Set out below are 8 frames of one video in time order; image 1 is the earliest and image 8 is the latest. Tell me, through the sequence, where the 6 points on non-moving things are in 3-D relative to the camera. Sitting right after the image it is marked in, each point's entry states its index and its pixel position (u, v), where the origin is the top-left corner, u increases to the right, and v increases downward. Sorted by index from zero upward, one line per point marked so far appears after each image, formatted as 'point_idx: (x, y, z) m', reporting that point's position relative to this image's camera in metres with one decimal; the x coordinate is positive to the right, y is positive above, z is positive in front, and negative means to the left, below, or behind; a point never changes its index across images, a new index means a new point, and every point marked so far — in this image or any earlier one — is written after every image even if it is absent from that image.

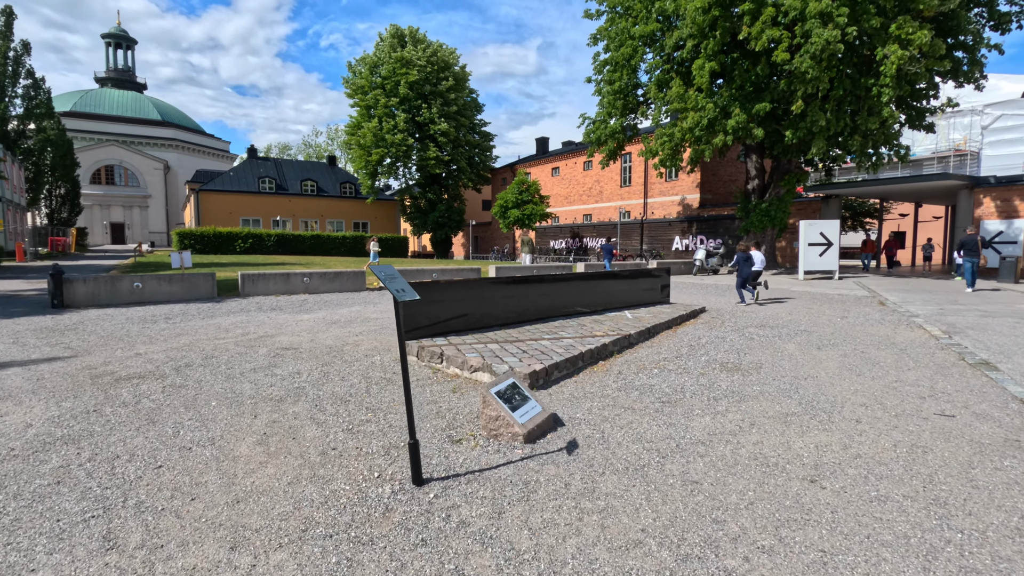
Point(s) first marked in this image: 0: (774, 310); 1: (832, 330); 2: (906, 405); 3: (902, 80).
0: (+5.3, -0.4, +10.9) m
1: (+5.0, -0.7, +8.3) m
2: (+3.4, -1.0, +4.6) m
3: (+12.5, +6.7, +17.1) m
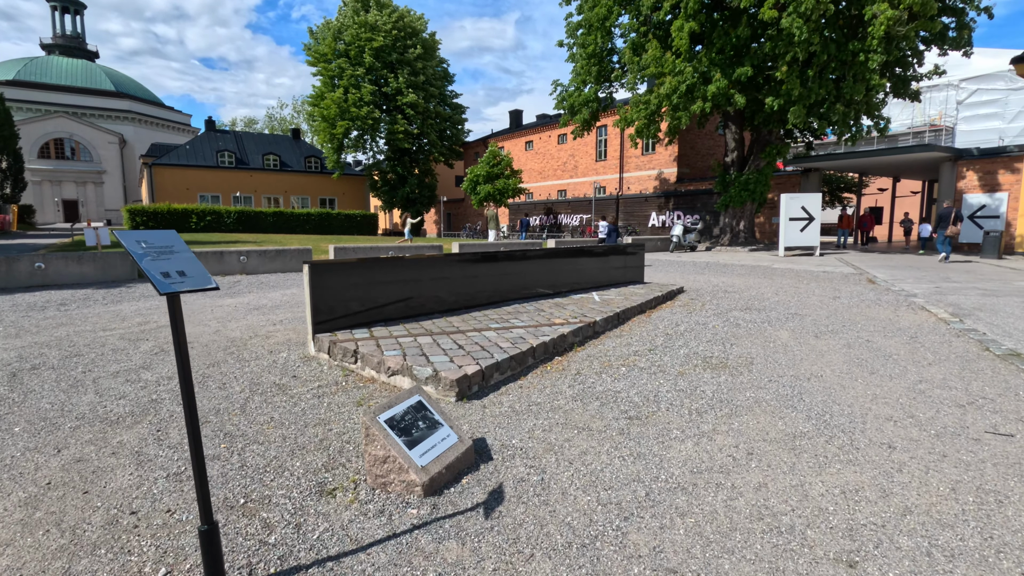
0: (+4.5, 0.0, +9.9) m
1: (+4.3, -0.4, +7.3) m
2: (+2.8, -0.9, +3.5) m
3: (+11.4, +7.4, +16.0) m
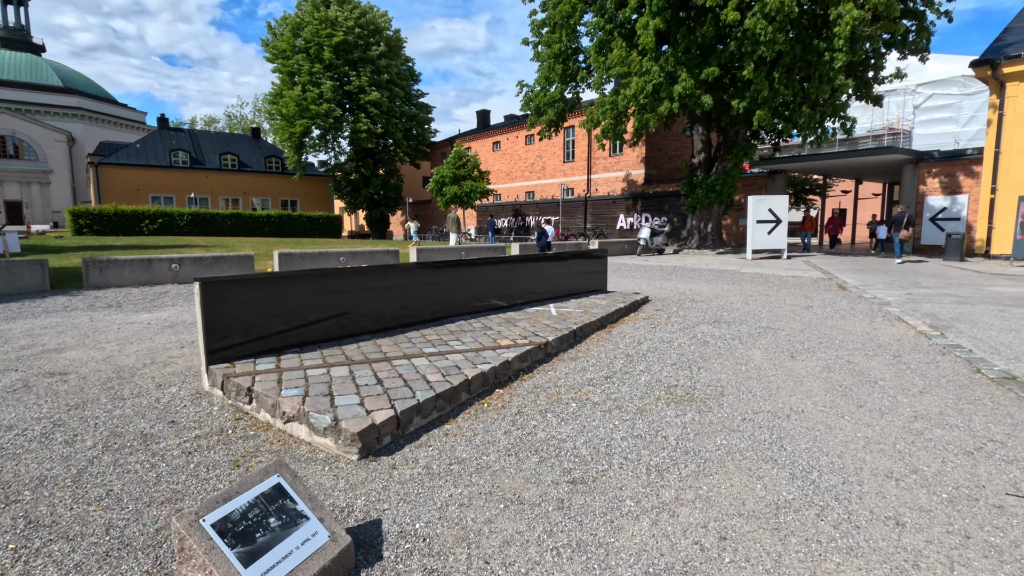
0: (+3.7, -0.1, +9.4) m
1: (+3.6, -0.5, +6.7) m
2: (+2.4, -1.0, +2.9) m
3: (+10.2, +7.3, +15.8) m
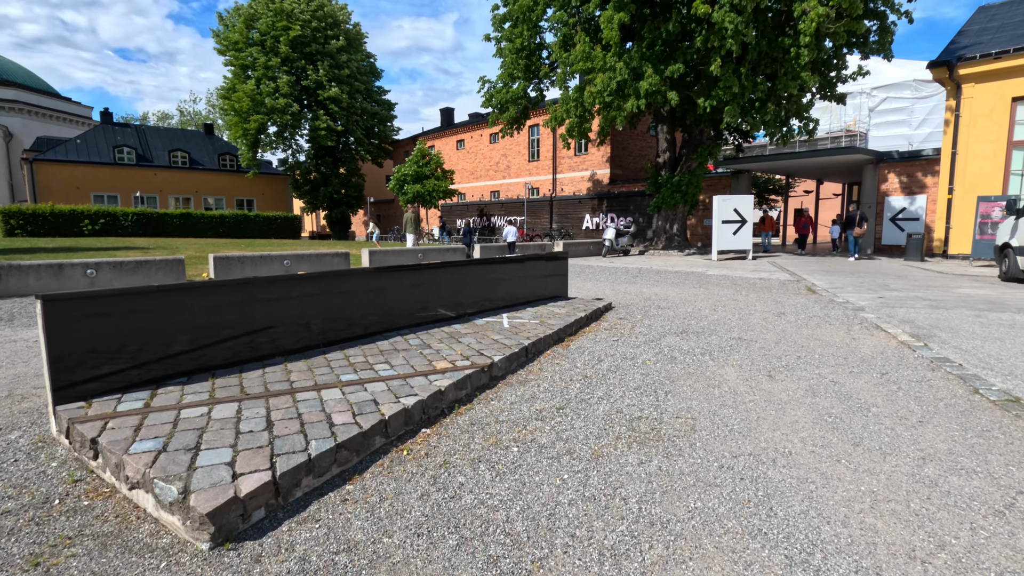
0: (+3.0, -0.2, +8.8) m
1: (+3.0, -0.6, +6.1) m
2: (+2.0, -1.1, +2.2) m
3: (+9.0, +7.2, +15.6) m
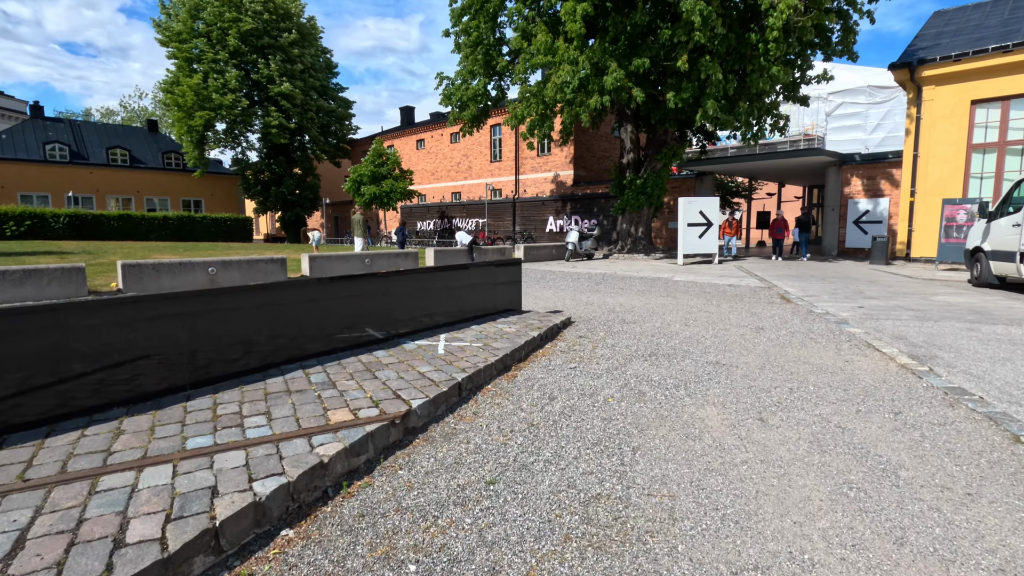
0: (+2.2, -0.4, +7.9) m
1: (+2.4, -0.7, +5.2) m
2: (+1.6, -1.2, +1.3) m
3: (+7.7, +7.1, +15.1) m
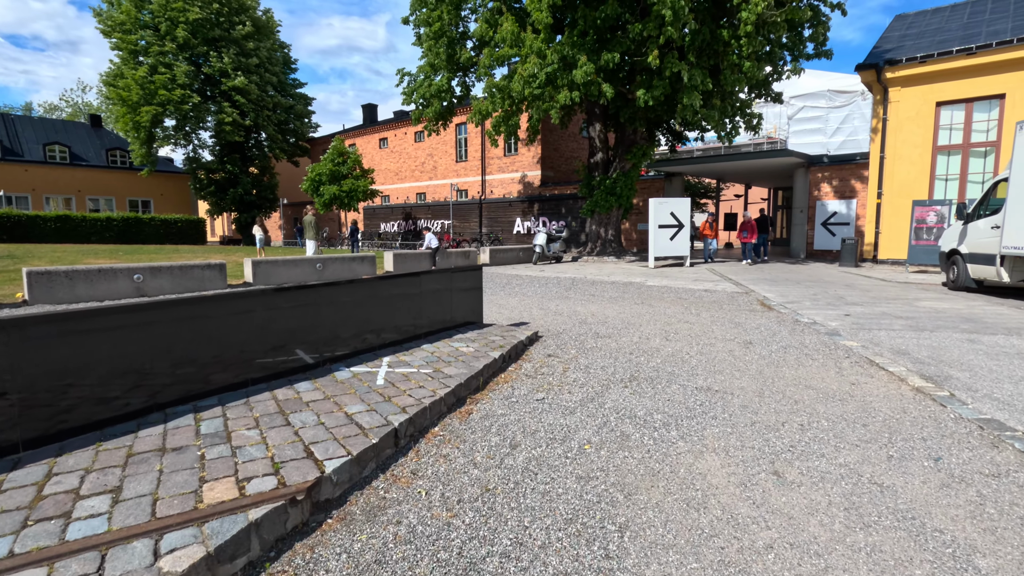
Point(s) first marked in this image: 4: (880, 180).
0: (+1.7, -0.5, +7.1) m
1: (+2.0, -0.8, +4.5) m
2: (+1.5, -1.3, +0.5) m
3: (+6.7, +7.0, +14.6) m
4: (+12.8, +3.7, +18.6) m
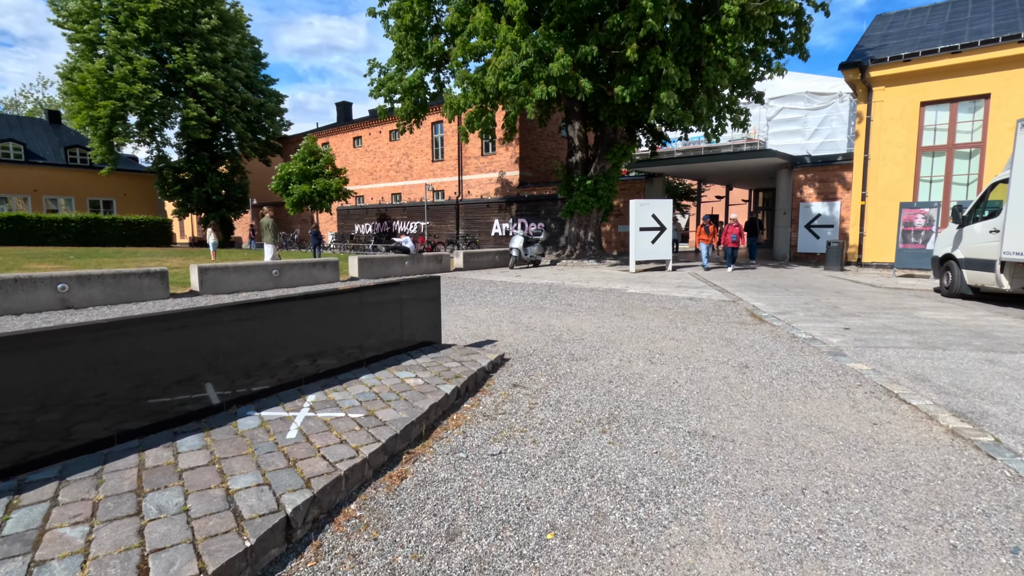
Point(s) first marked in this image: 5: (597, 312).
0: (+1.3, -0.7, +6.3) m
1: (+1.7, -1.0, +3.6) m
2: (+1.3, -1.5, -0.3) m
3: (+6.0, +6.8, +14.0) m
4: (+12.0, +3.6, +18.1) m
5: (+1.4, -0.4, +8.8) m
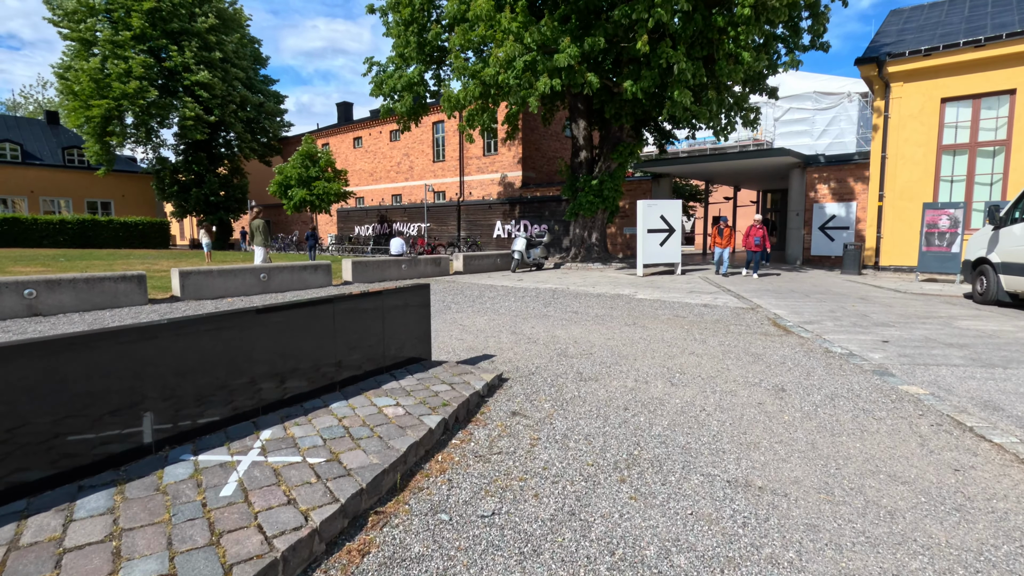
0: (+1.2, -0.8, +5.6) m
1: (+1.7, -1.1, +2.9) m
2: (+1.3, -1.5, -1.1) m
3: (+6.1, +6.7, +13.3) m
4: (+12.0, +3.5, +17.4) m
5: (+1.4, -0.5, +8.1) m
